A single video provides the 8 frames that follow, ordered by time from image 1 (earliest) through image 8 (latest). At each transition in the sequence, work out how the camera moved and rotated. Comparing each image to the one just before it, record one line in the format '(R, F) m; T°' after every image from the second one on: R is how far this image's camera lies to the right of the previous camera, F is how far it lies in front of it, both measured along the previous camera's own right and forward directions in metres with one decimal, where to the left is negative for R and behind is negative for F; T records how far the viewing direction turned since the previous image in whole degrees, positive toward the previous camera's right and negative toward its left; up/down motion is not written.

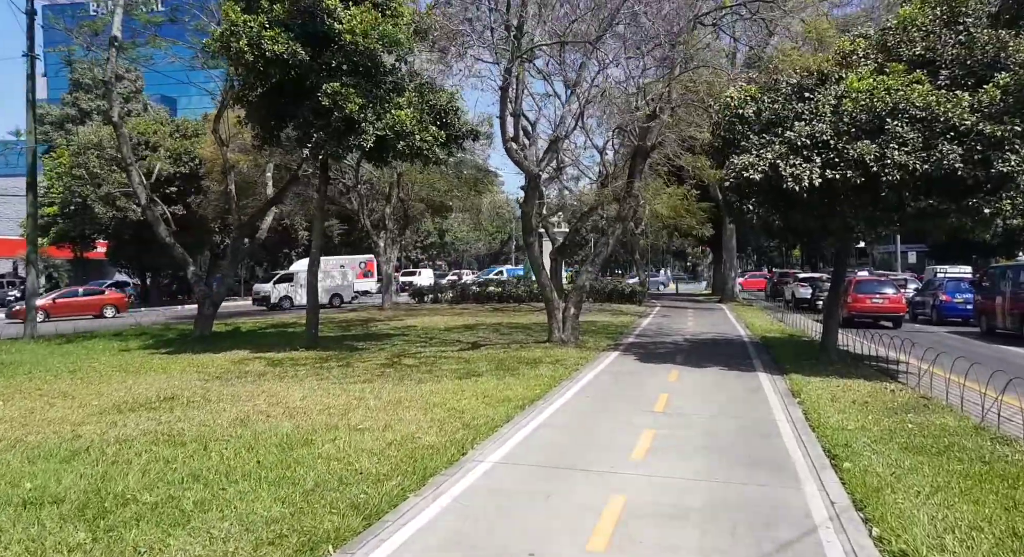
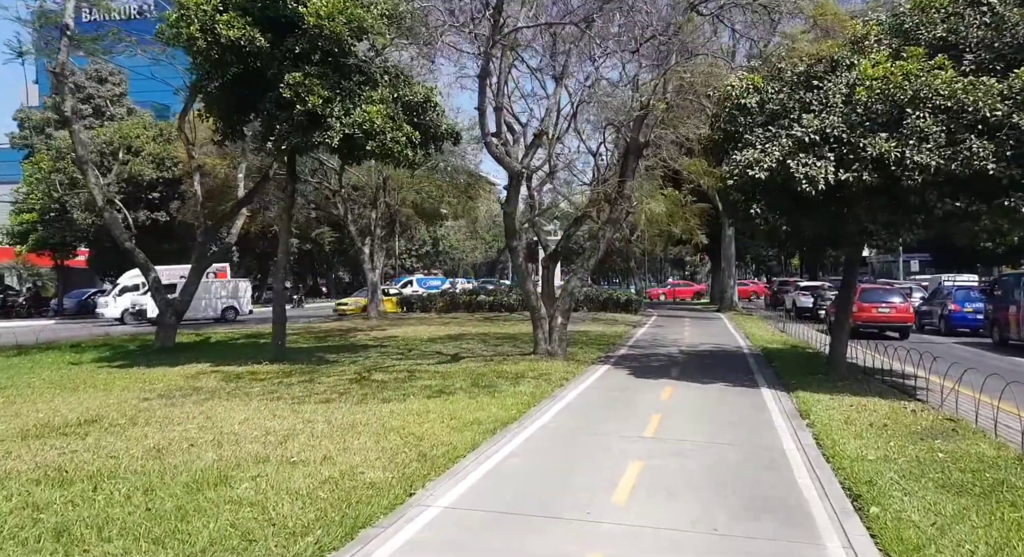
(+0.3, +1.3) m; 0°
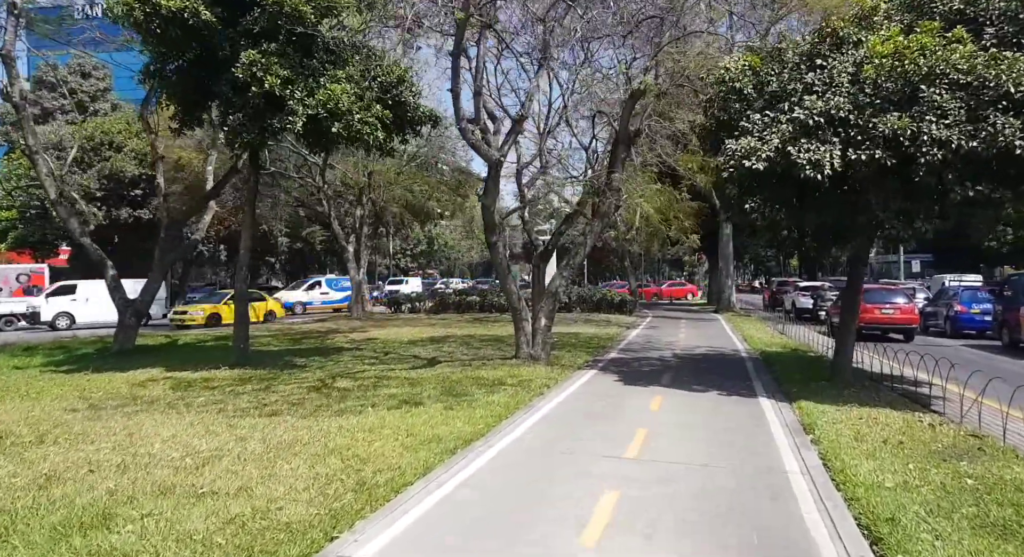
(+0.4, +1.2) m; 0°
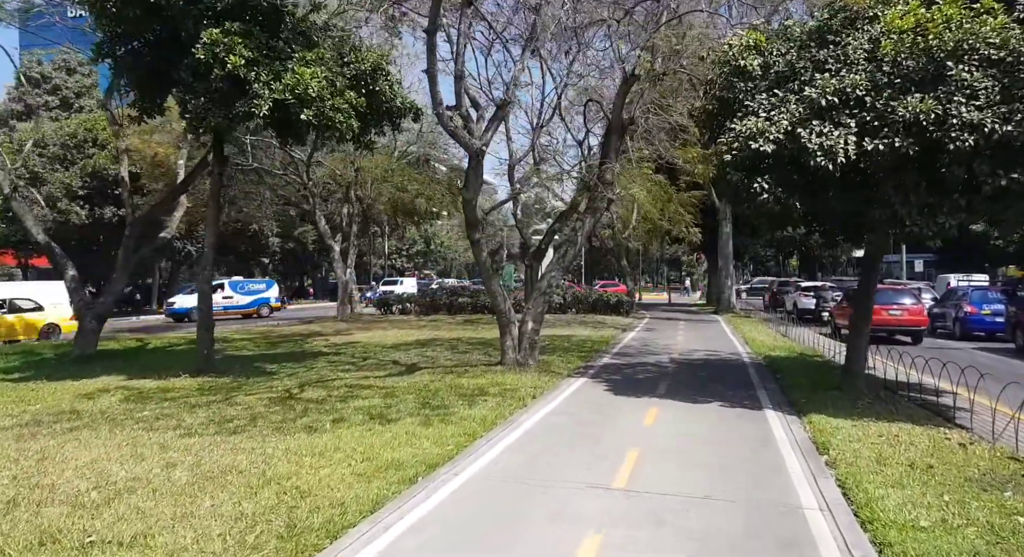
(+0.3, +1.1) m; 0°
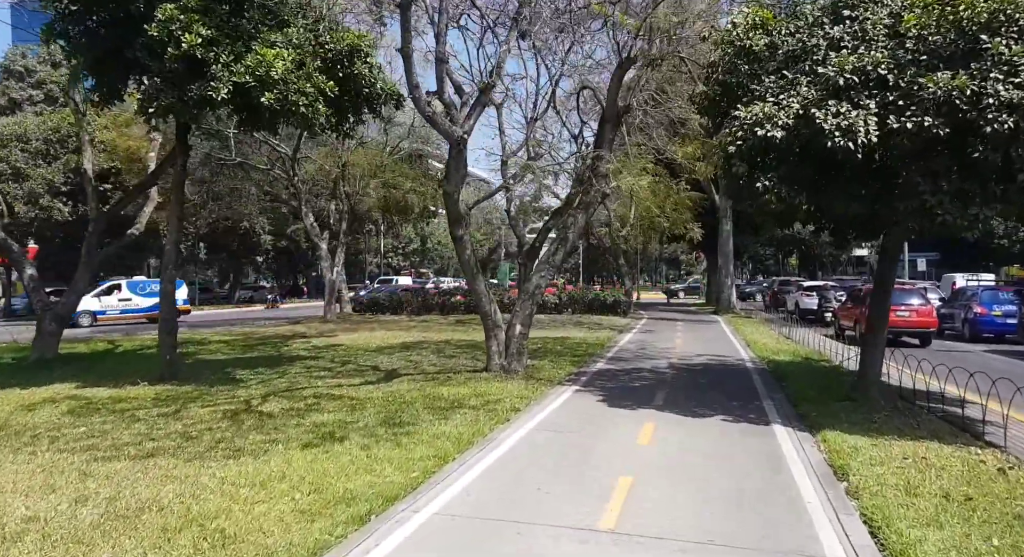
(+0.2, +1.1) m; 0°
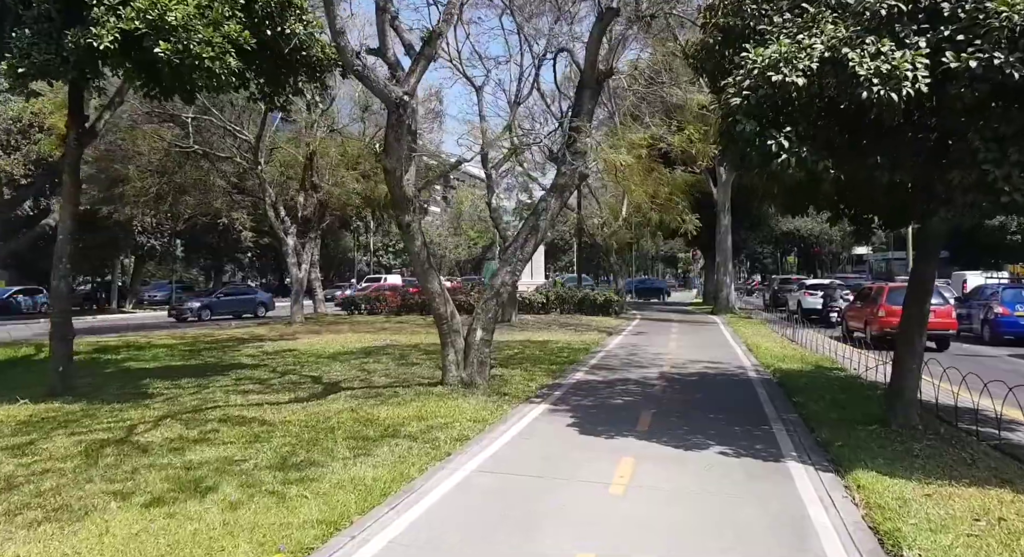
(+0.6, +2.2) m; 0°
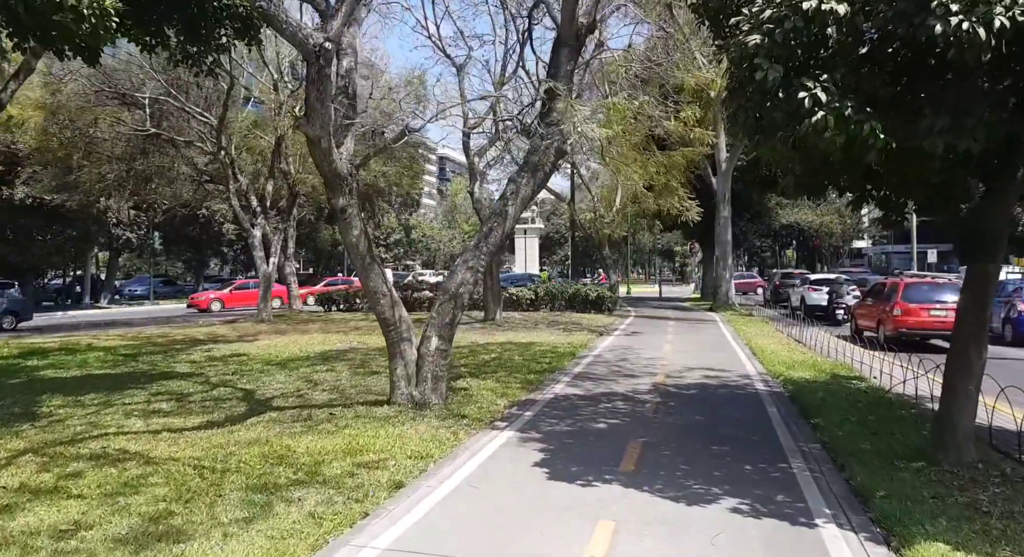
(+0.4, +2.0) m; 0°
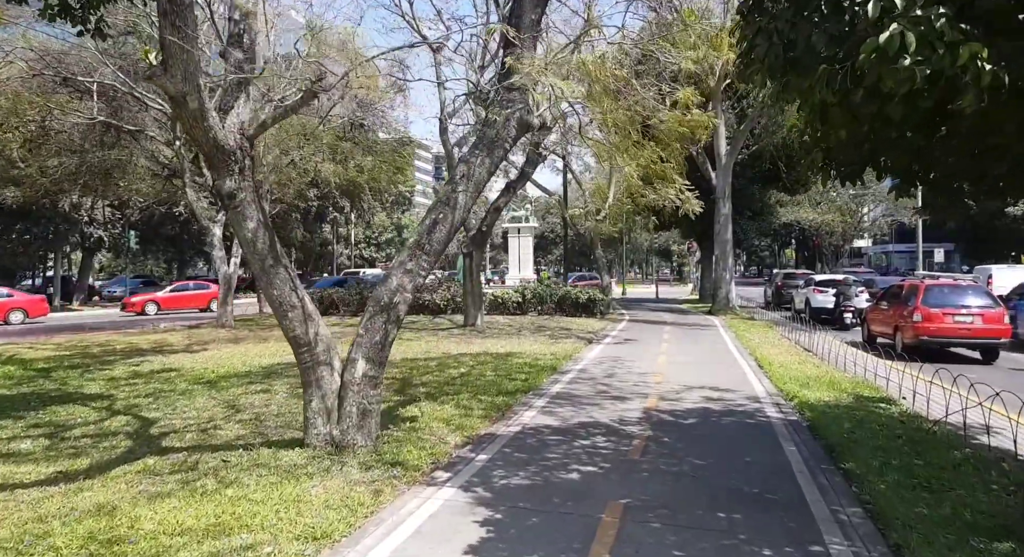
(+0.5, +2.1) m; 0°
